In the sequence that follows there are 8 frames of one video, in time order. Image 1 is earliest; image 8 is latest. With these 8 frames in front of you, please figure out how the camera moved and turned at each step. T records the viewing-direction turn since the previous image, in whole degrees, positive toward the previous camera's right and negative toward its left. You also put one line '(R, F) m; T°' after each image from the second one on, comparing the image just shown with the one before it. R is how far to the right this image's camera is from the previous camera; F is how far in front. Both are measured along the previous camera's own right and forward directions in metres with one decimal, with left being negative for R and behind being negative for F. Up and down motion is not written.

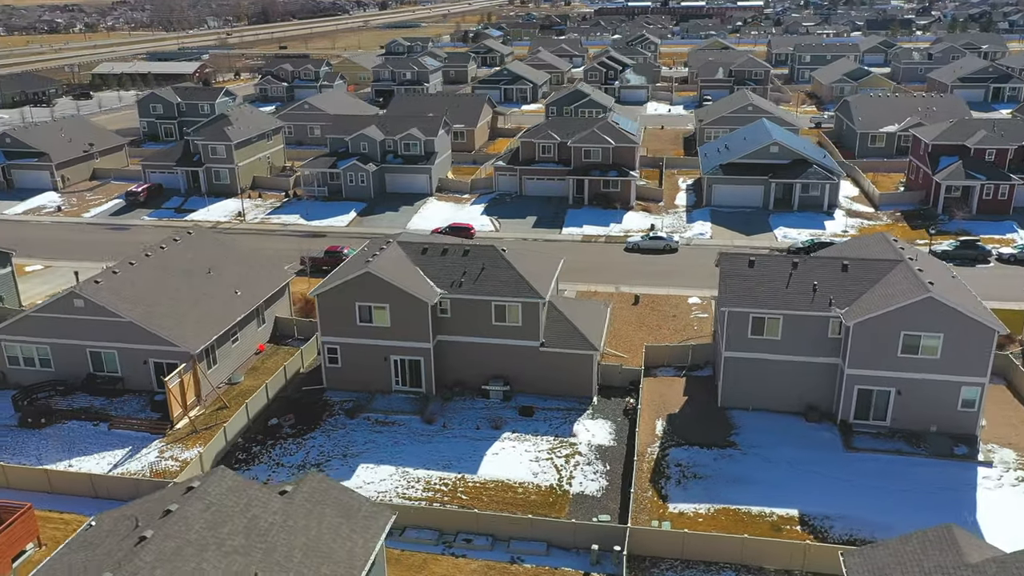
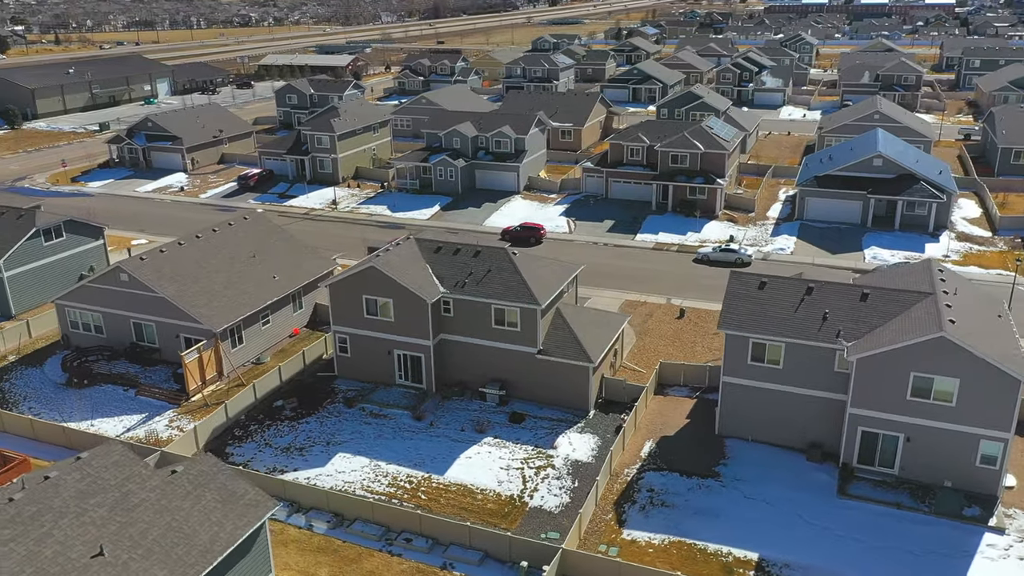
(+5.3, +0.8) m; -11°
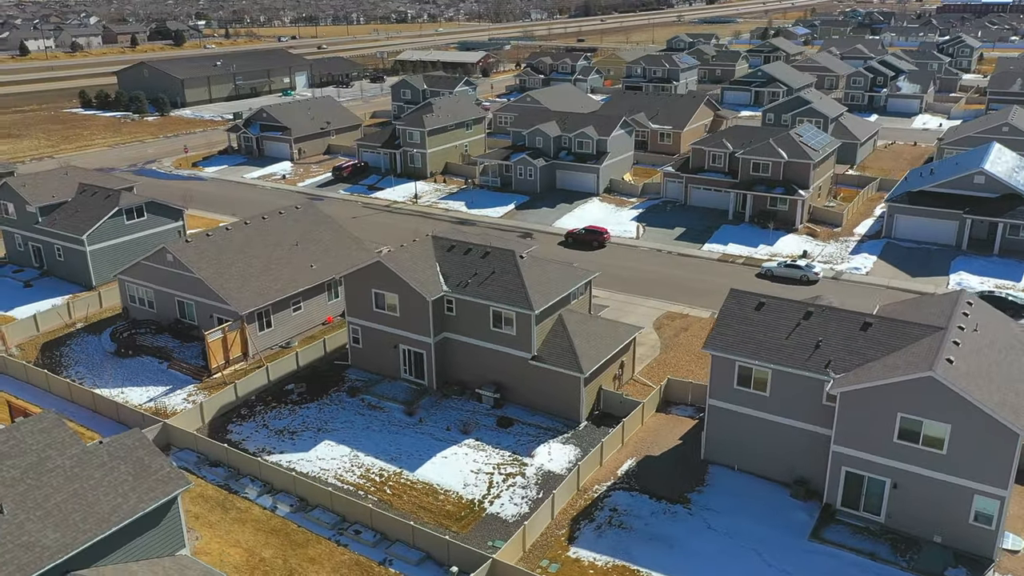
(+4.8, +0.6) m; -10°
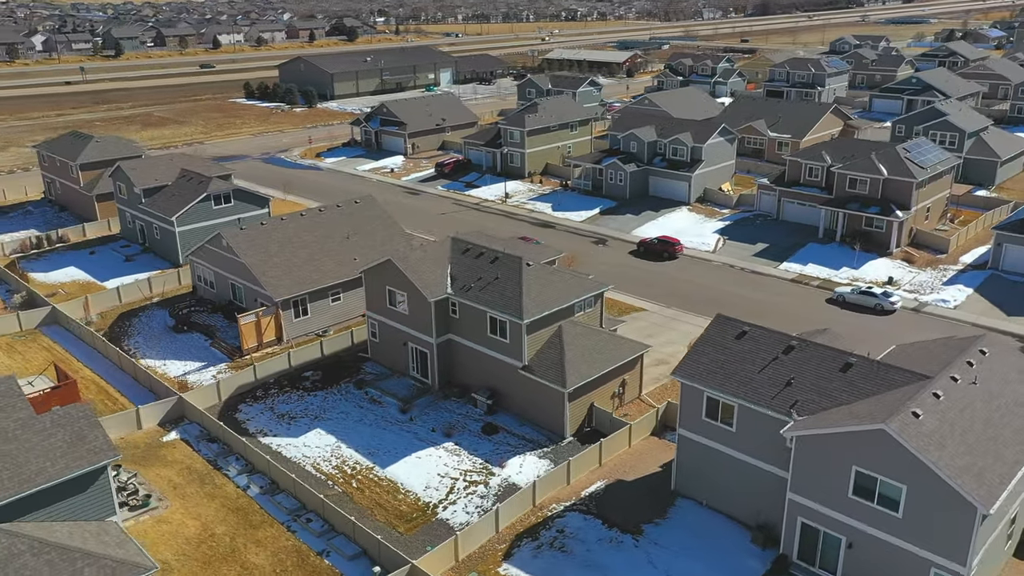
(+5.5, +0.8) m; -11°
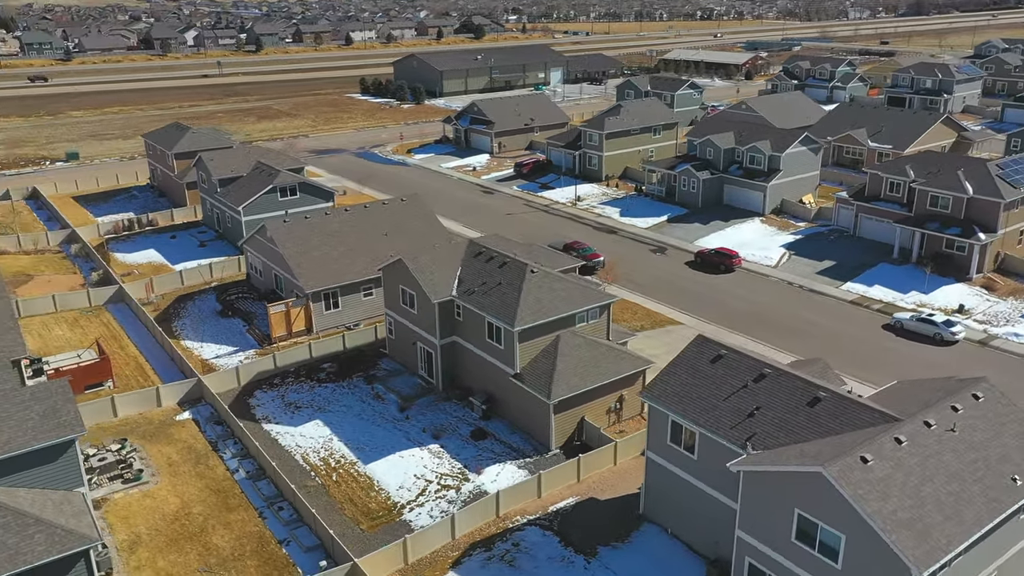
(+4.3, +0.6) m; -9°
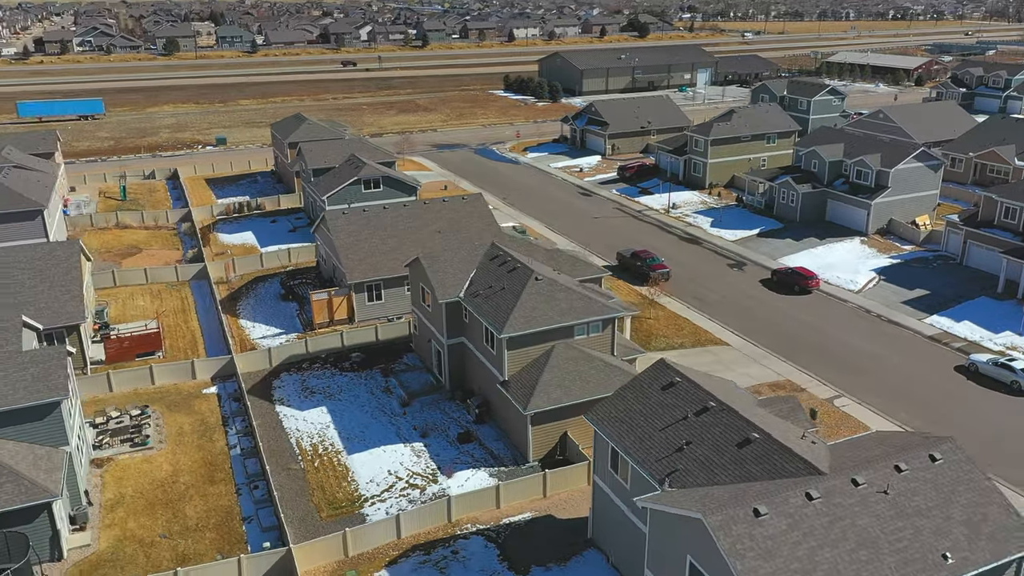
(+5.5, +0.8) m; -11°
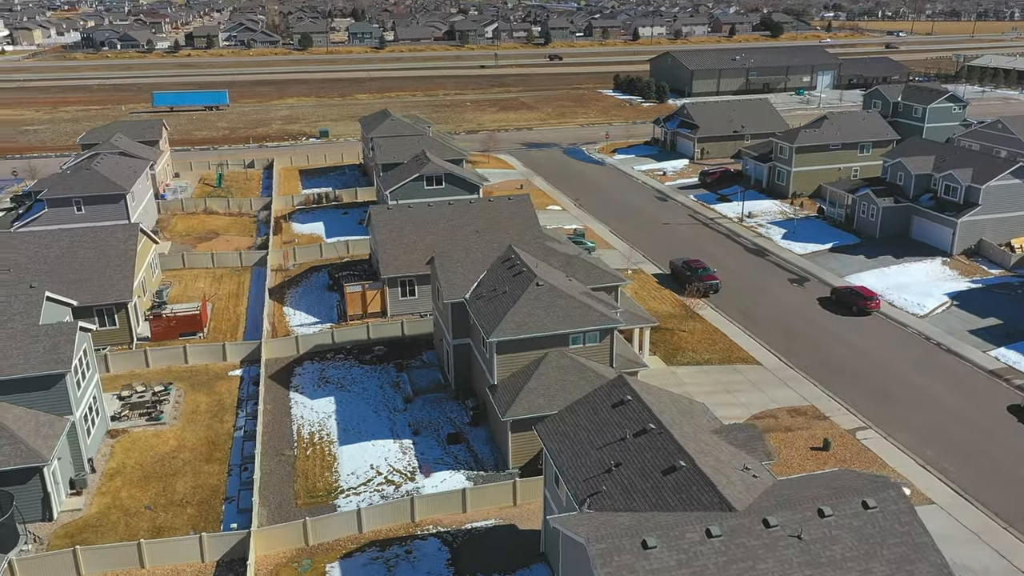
(+4.2, +0.5) m; -9°
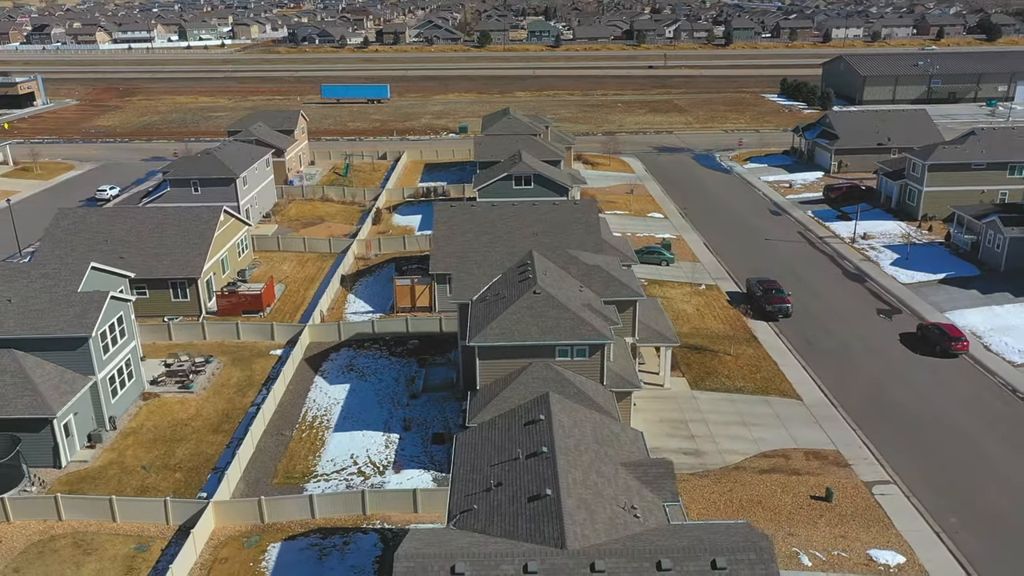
(+6.1, +1.0) m; -13°
